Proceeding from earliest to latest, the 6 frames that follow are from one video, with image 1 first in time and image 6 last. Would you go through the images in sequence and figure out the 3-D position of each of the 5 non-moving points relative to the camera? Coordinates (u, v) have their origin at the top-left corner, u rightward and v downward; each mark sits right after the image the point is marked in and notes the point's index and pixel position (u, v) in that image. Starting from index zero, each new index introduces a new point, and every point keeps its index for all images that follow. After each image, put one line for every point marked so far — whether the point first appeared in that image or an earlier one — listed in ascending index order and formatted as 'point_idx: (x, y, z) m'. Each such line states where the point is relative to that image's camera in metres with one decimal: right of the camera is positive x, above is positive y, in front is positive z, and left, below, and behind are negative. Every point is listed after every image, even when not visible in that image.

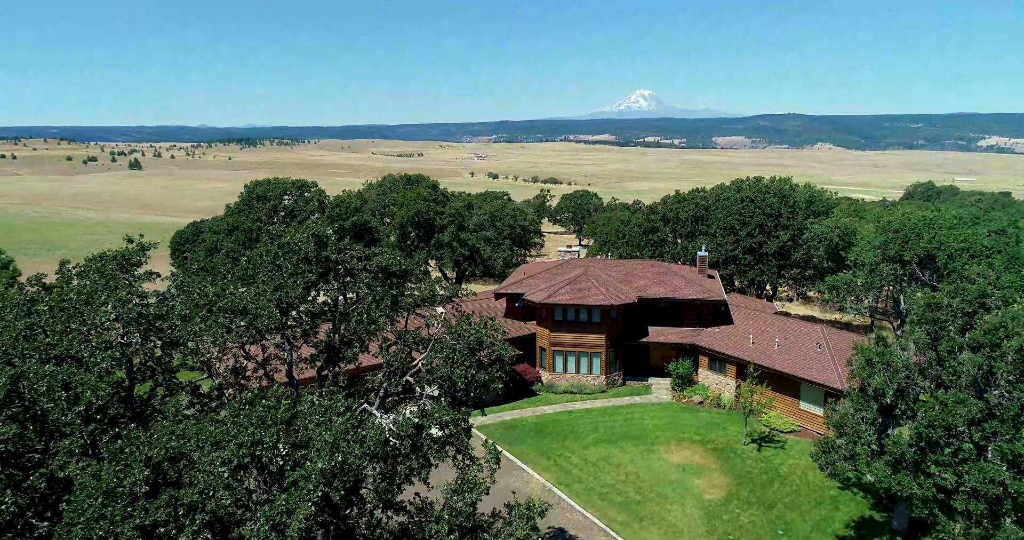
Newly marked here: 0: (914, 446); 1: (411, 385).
0: (+10.9, -4.8, +19.2) m
1: (-2.0, -2.3, +14.0) m
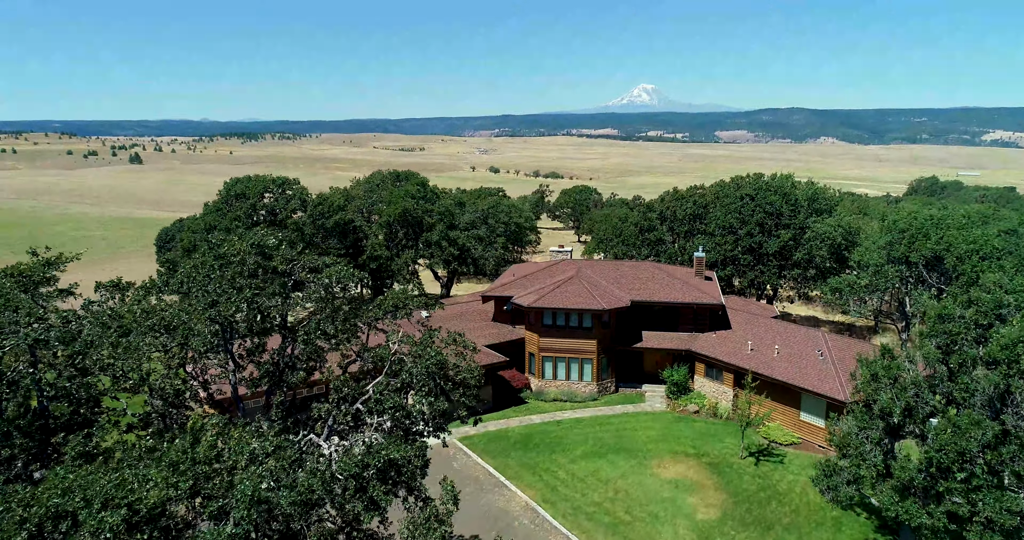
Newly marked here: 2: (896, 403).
0: (+10.3, -5.0, +17.7) m
1: (-2.7, -2.6, +12.5) m
2: (+10.2, -3.6, +18.9) m
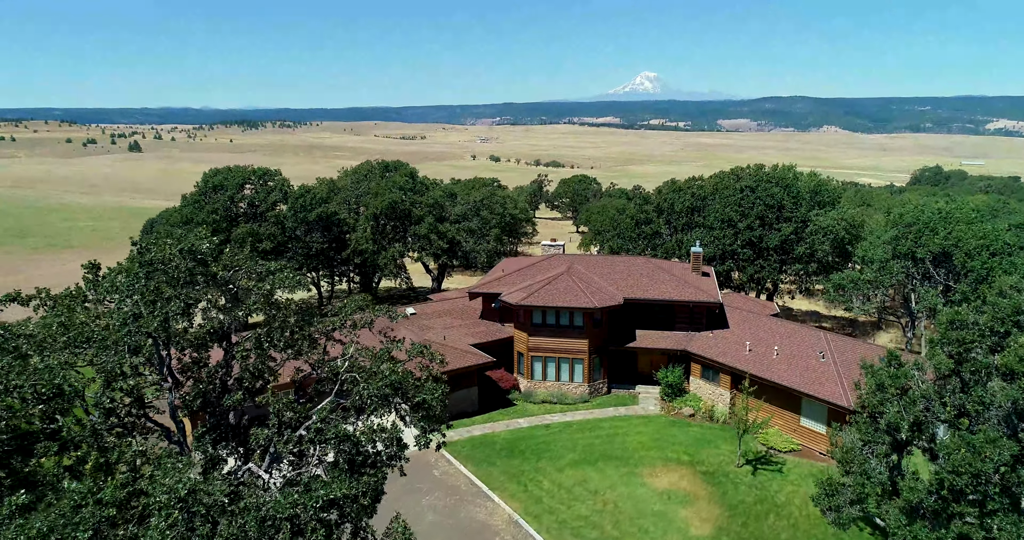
0: (+9.7, -5.1, +16.3) m
1: (-3.3, -2.7, +11.1) m
2: (+9.6, -3.6, +17.5) m
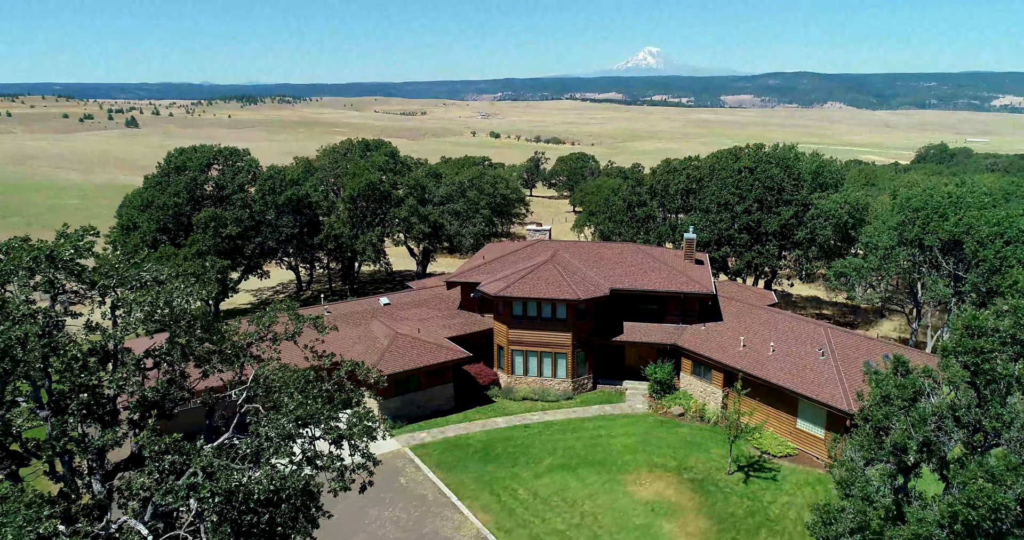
0: (+8.7, -5.1, +14.3) m
1: (-4.2, -2.9, +9.1) m
2: (+8.7, -3.6, +15.5) m
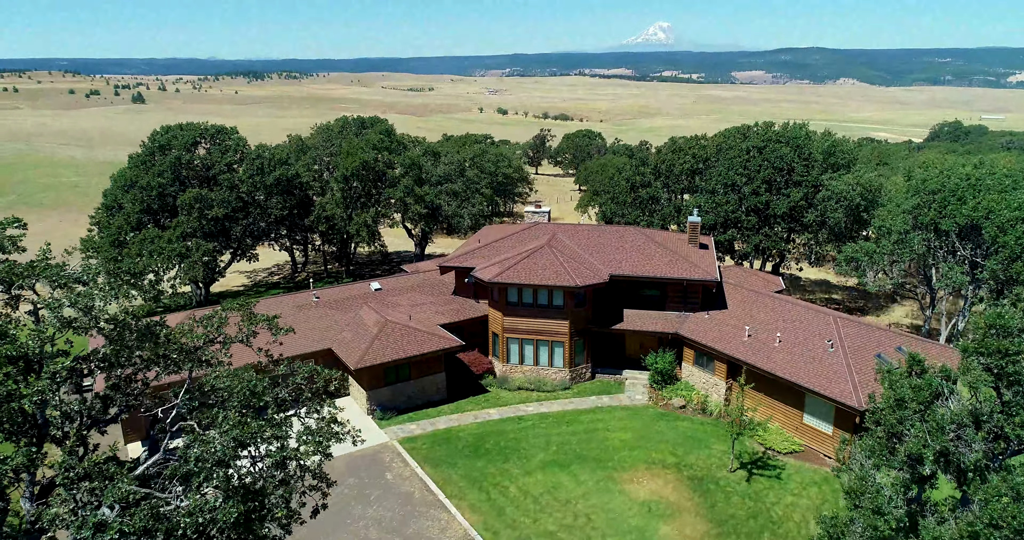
0: (+8.4, -5.0, +13.2) m
1: (-4.6, -2.9, +8.0) m
2: (+8.4, -3.5, +14.3) m
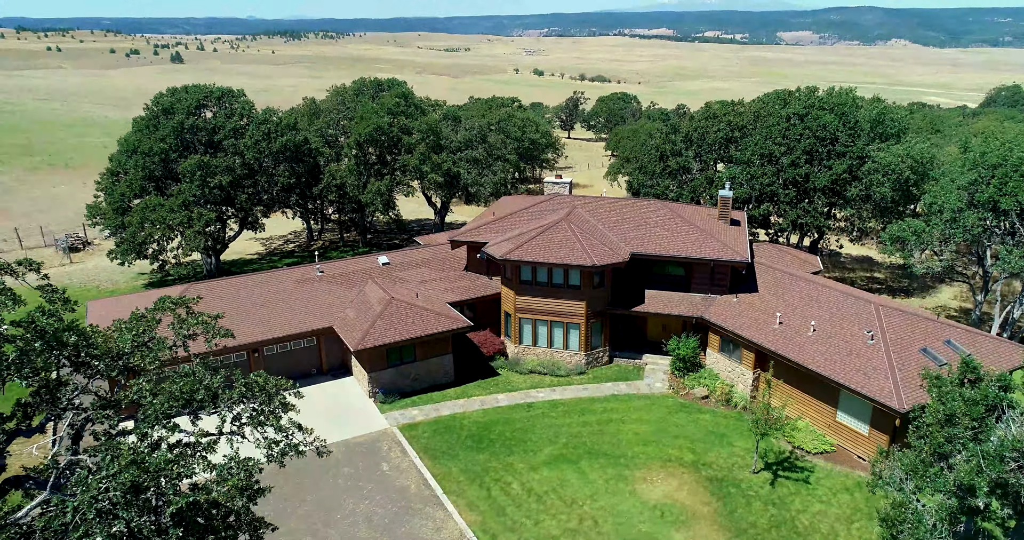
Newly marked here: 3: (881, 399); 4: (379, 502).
0: (+8.1, -5.1, +11.2) m
1: (-5.1, -3.0, +6.6) m
2: (+8.1, -3.5, +12.3) m
3: (+10.0, -3.6, +19.2) m
4: (-3.7, -6.4, +19.5) m
